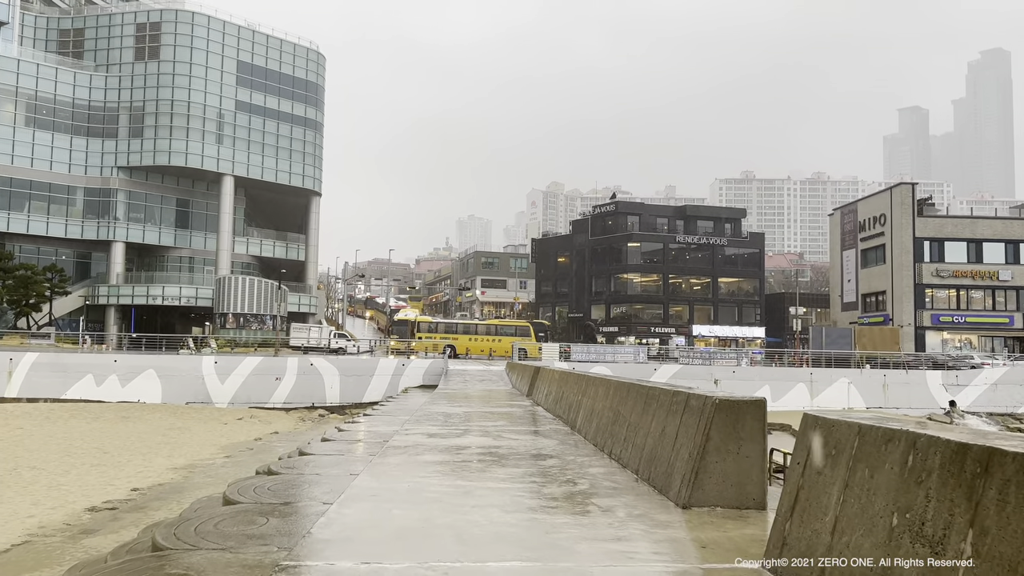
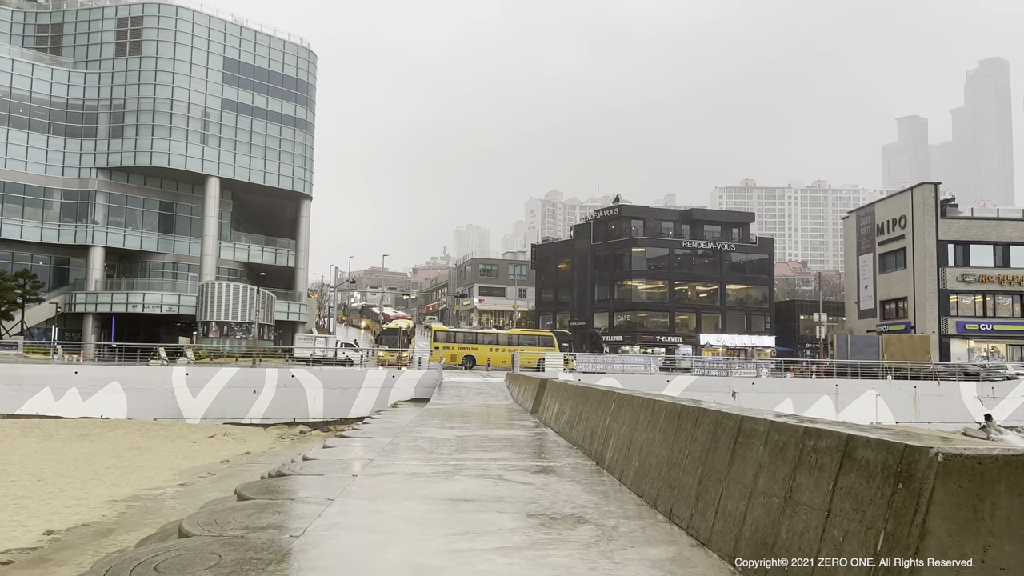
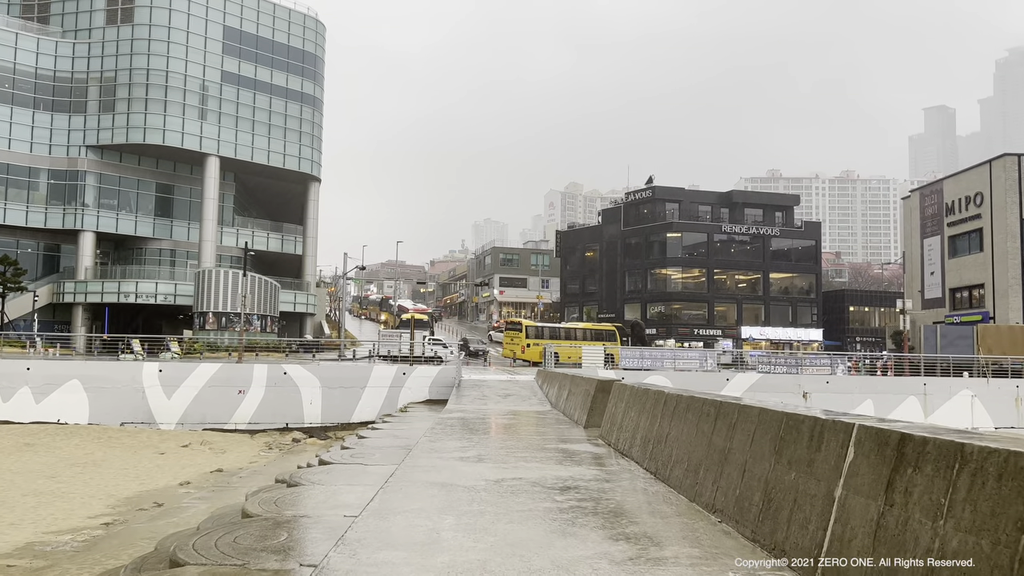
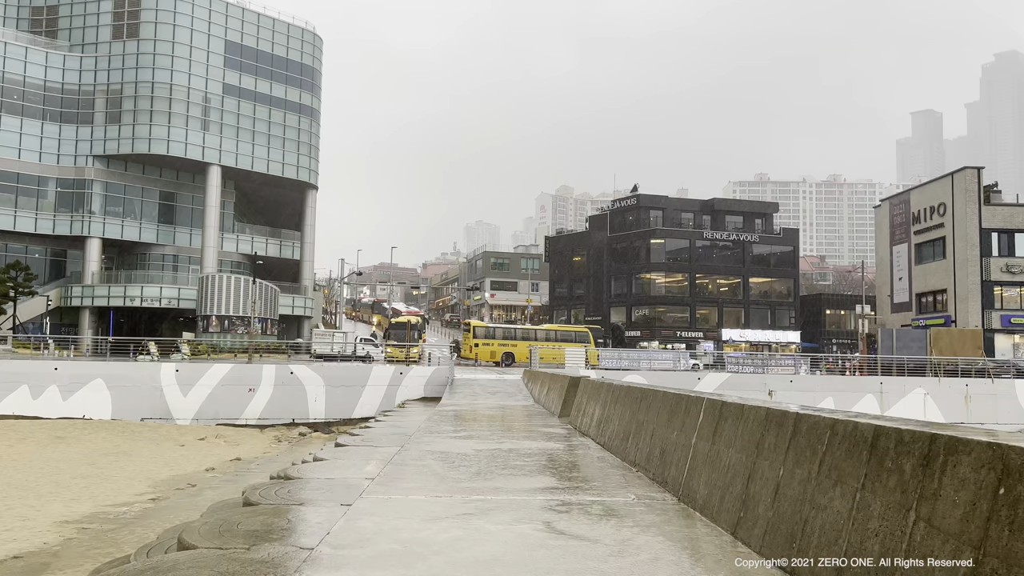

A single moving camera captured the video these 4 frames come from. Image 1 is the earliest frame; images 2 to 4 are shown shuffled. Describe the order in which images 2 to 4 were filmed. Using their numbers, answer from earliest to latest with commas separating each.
2, 4, 3
